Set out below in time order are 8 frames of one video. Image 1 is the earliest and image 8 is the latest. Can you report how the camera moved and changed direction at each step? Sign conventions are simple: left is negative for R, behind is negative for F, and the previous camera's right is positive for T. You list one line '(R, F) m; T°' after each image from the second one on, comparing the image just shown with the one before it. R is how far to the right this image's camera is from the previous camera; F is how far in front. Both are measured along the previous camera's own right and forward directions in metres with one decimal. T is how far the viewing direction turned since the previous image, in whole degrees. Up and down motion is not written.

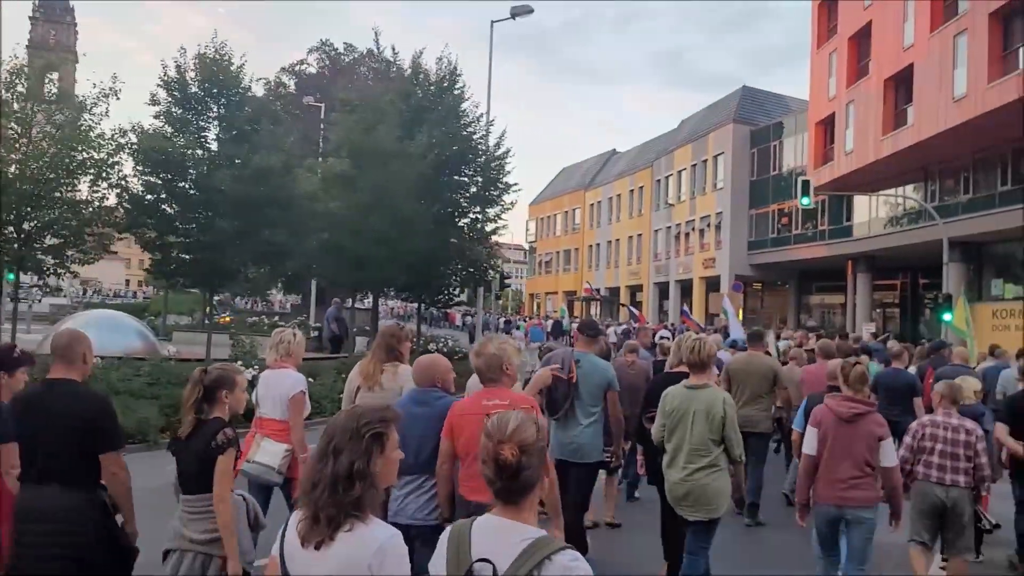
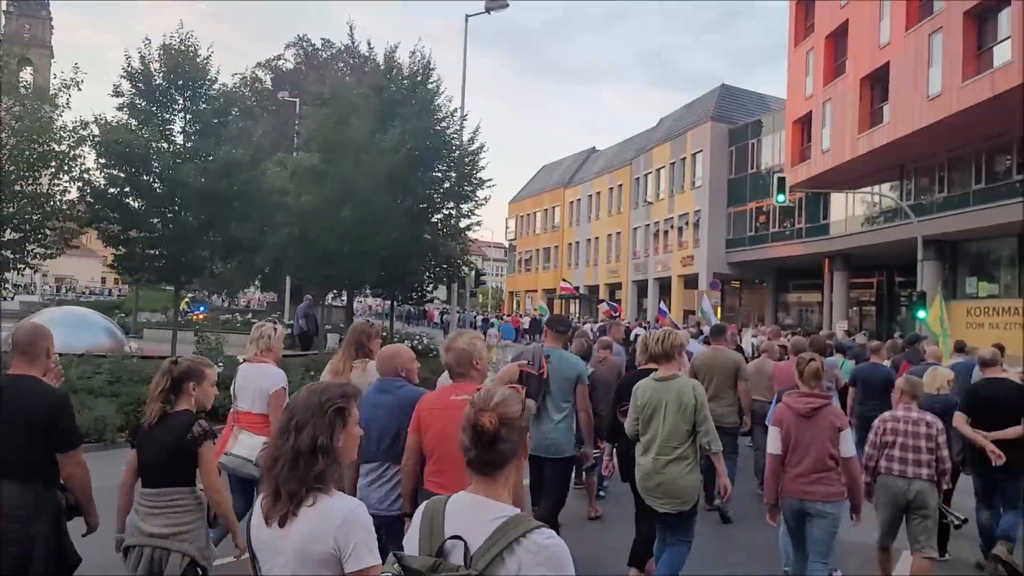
(+0.1, +0.1) m; +1°
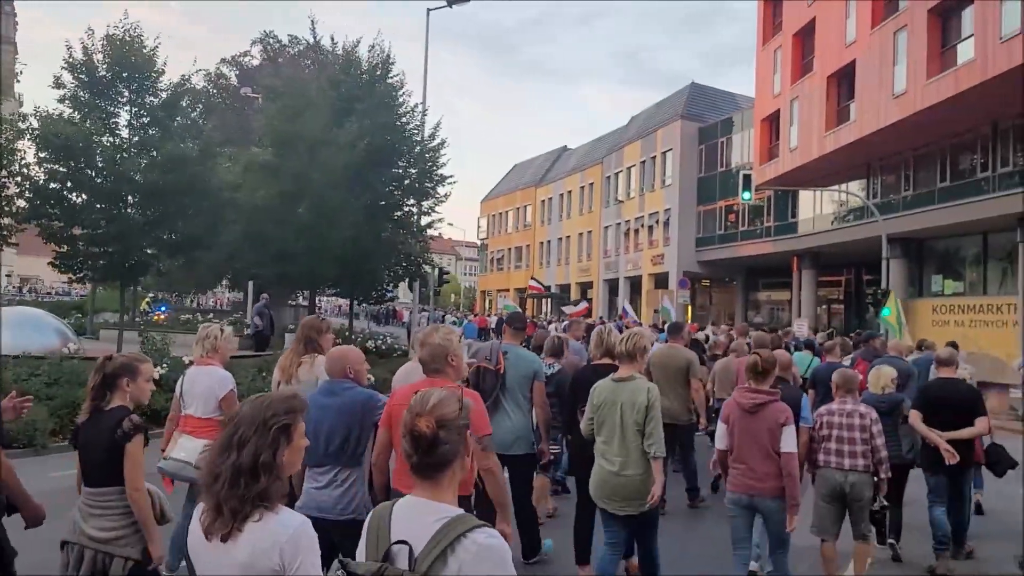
(+0.1, +0.1) m; +2°
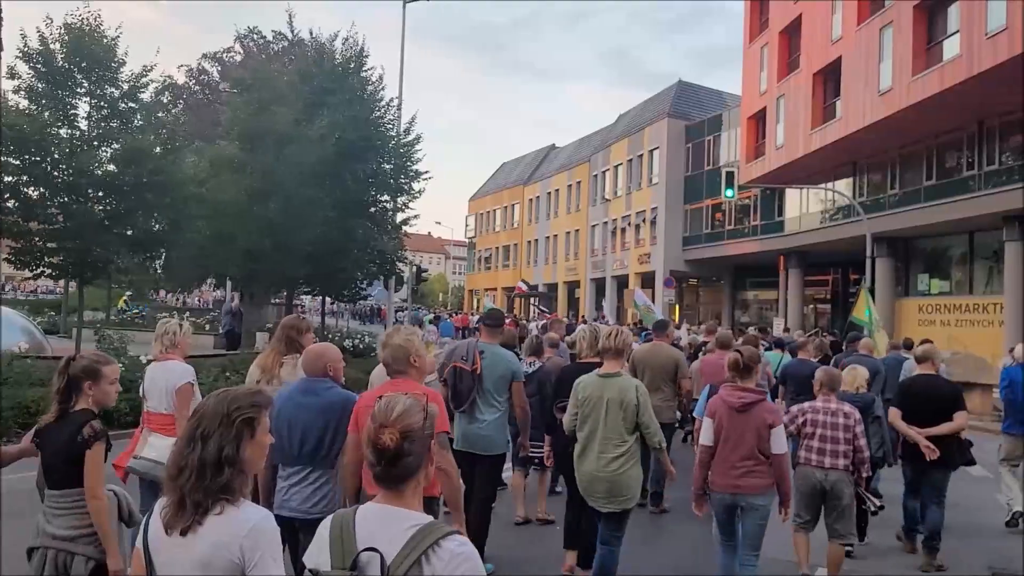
(+0.1, +0.2) m; +1°
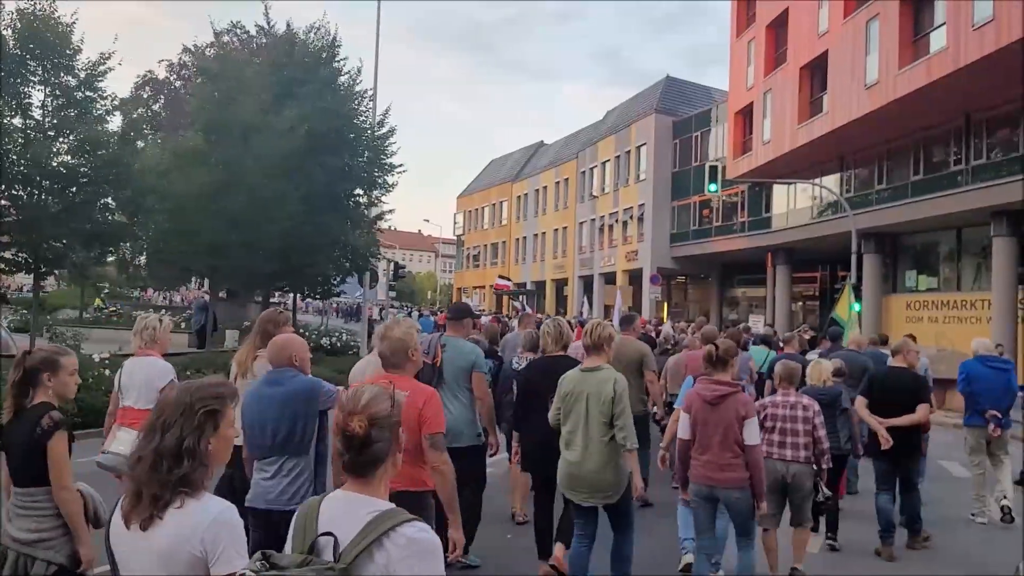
(+0.1, +0.2) m; +1°
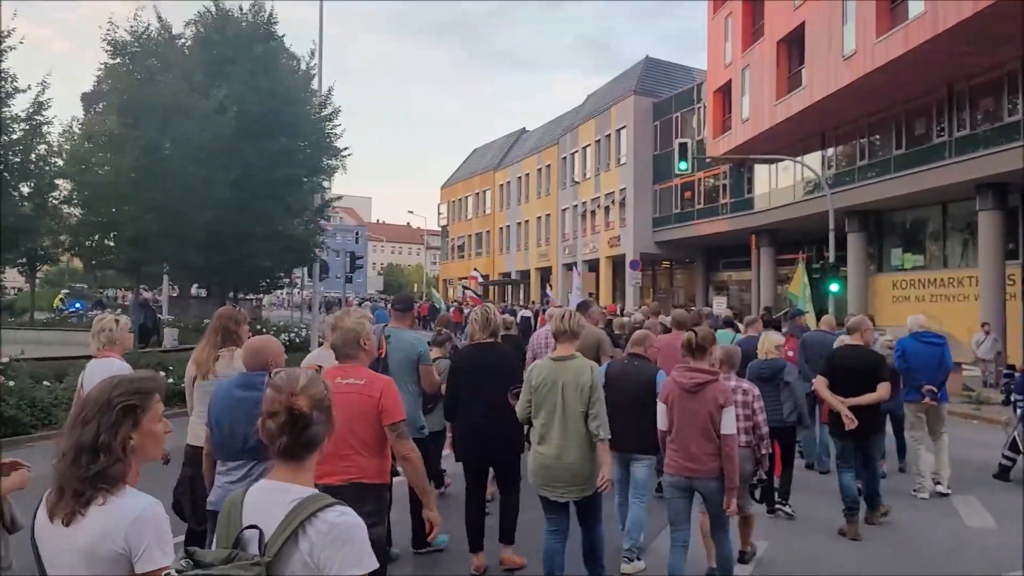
(+0.4, +0.5) m; 0°
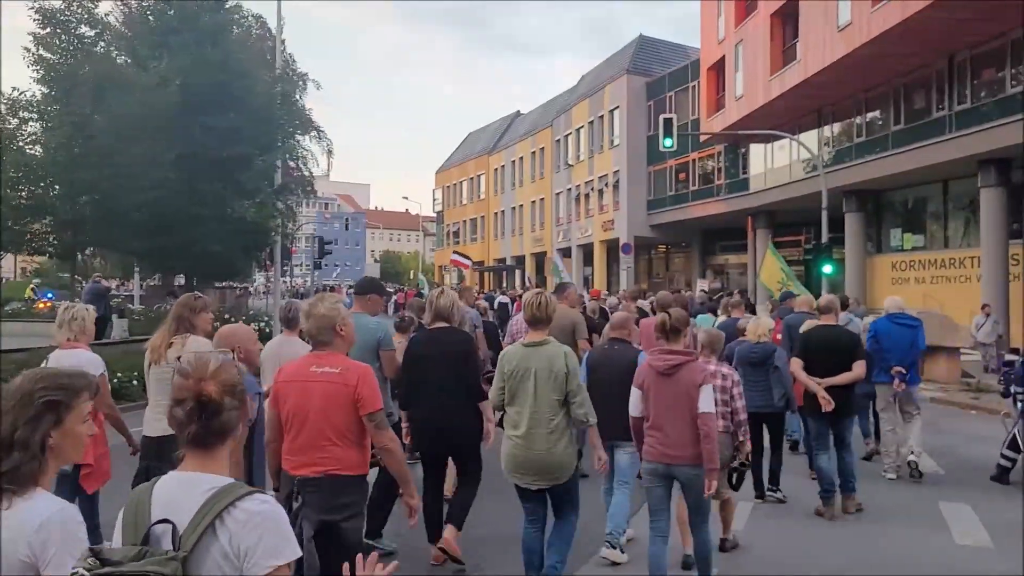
(+0.3, +0.4) m; 0°
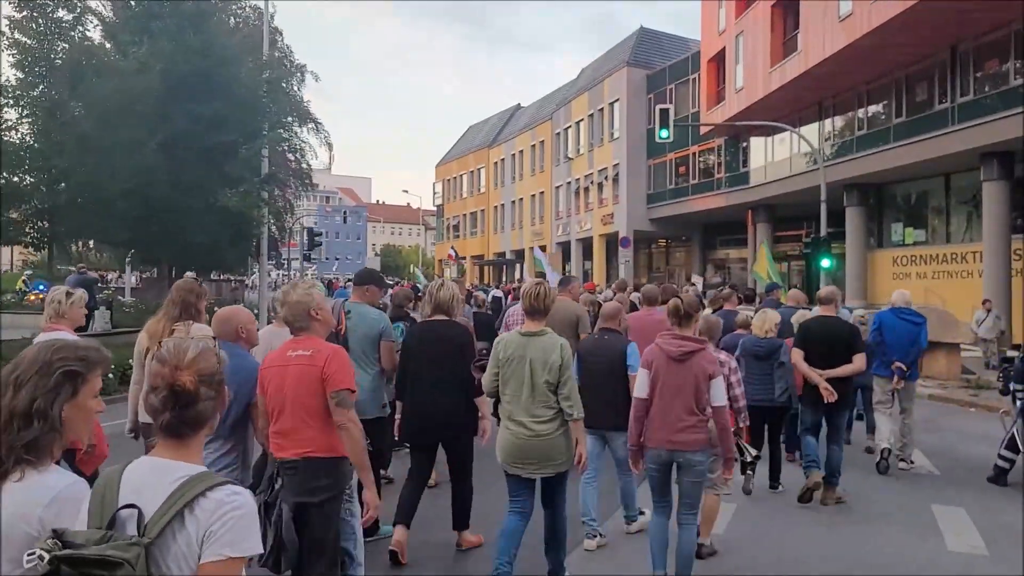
(+0.1, +0.1) m; 0°
